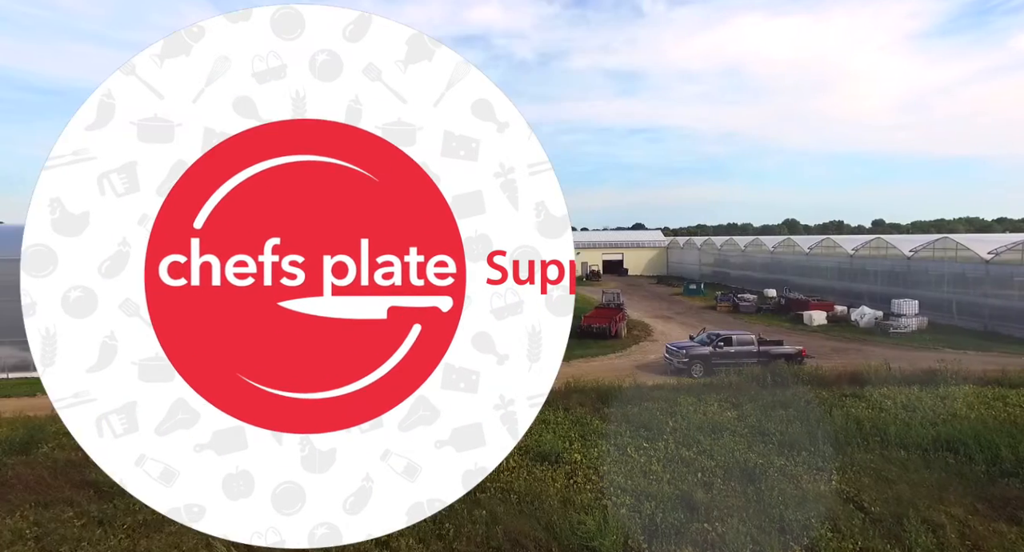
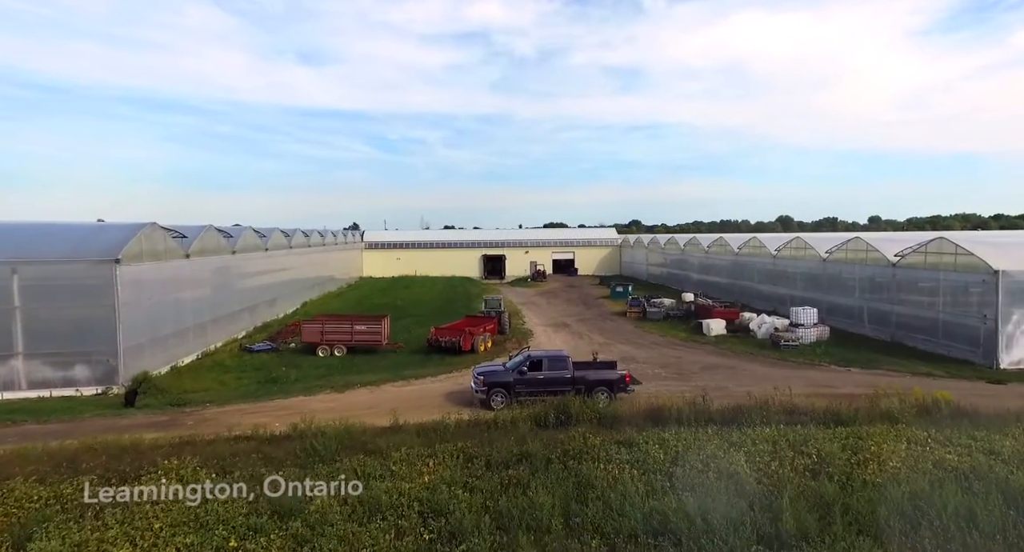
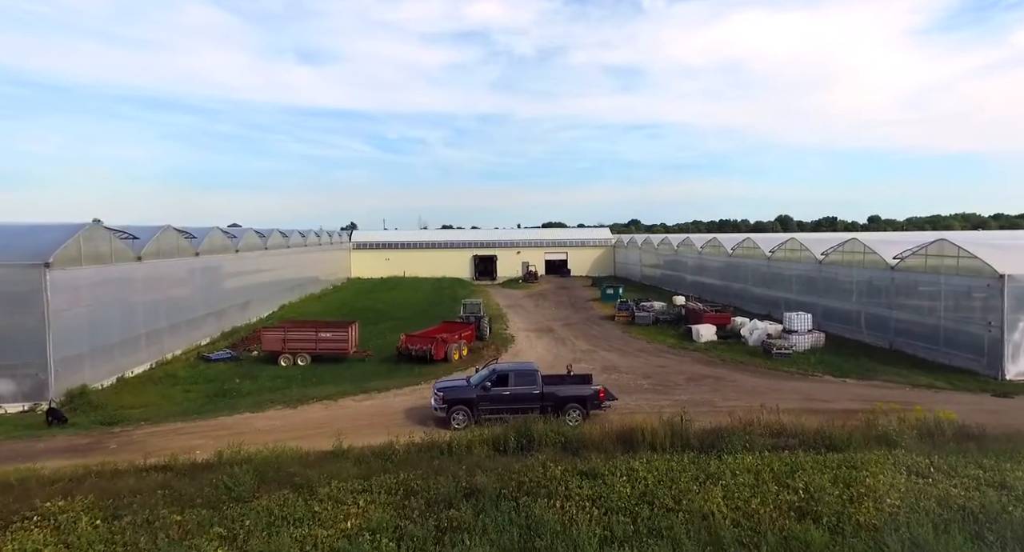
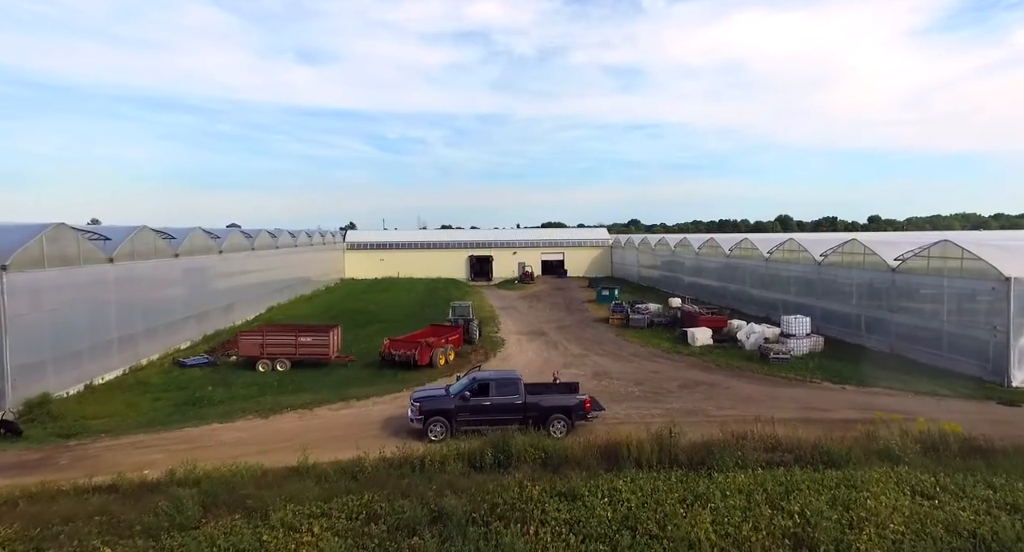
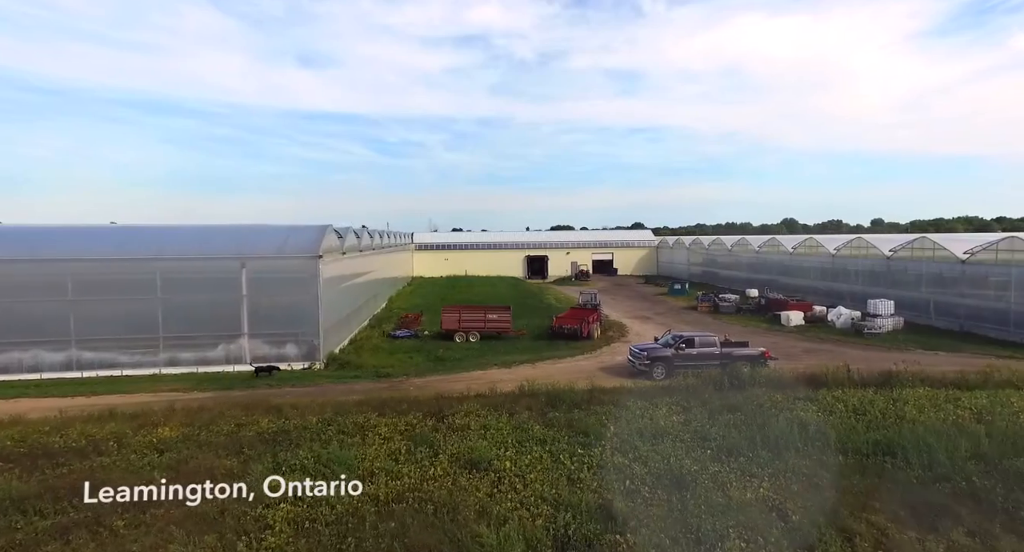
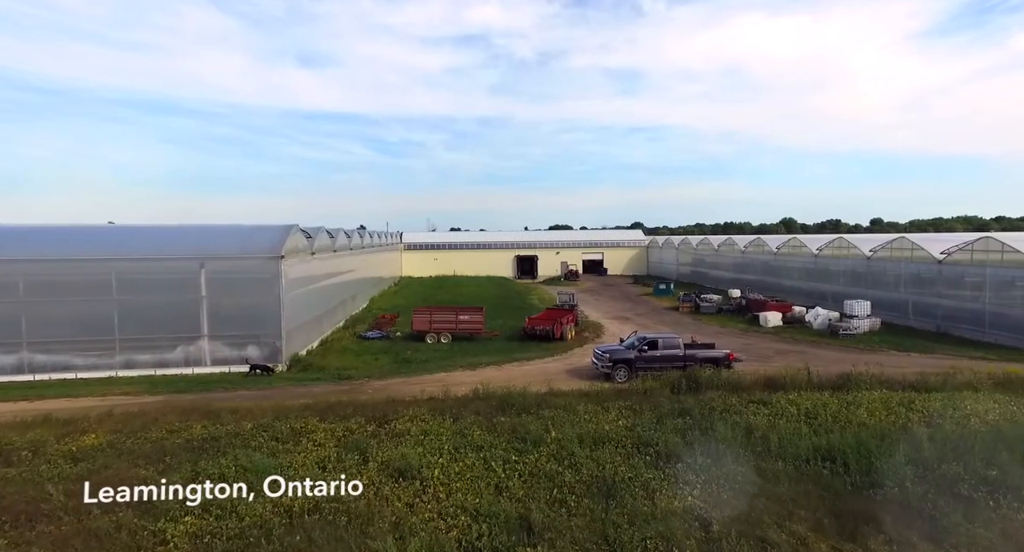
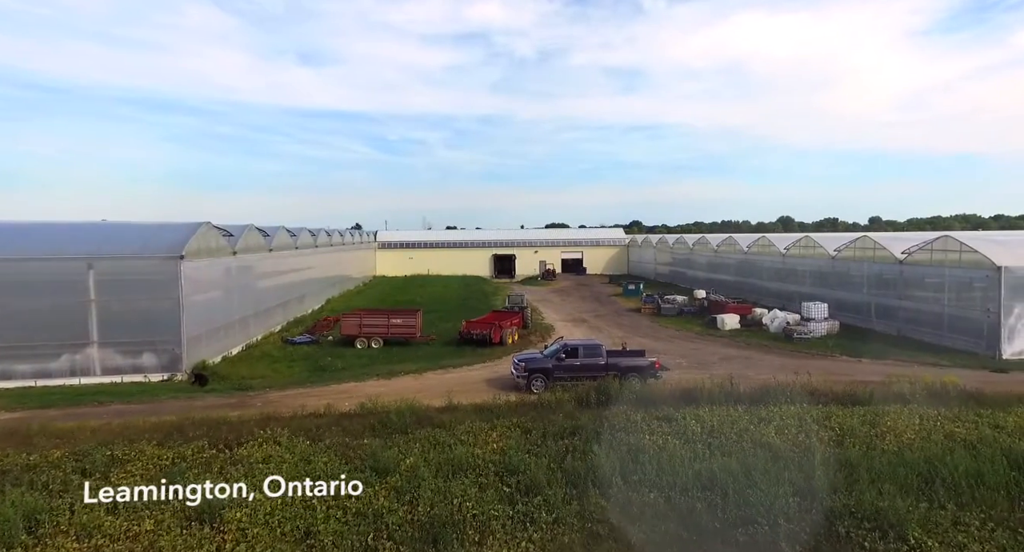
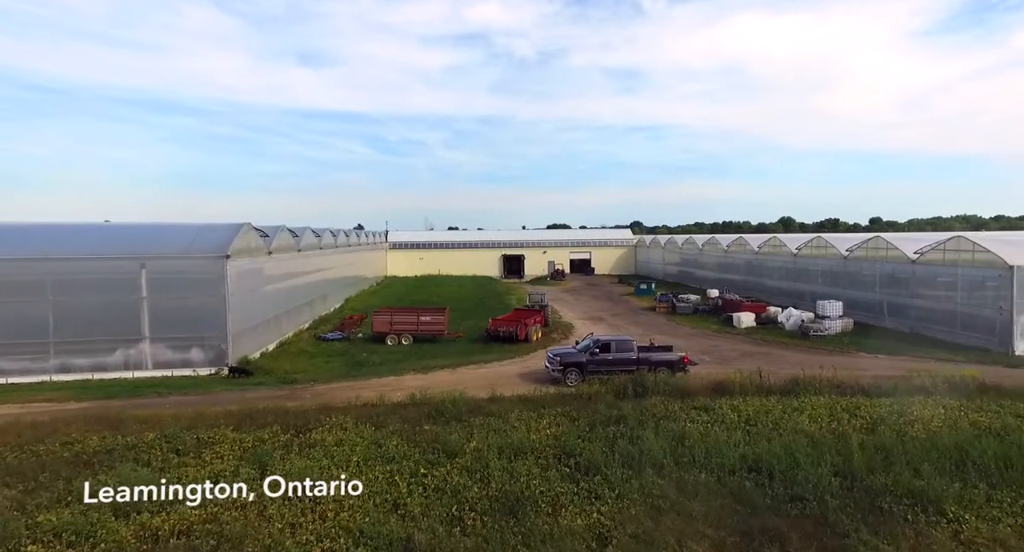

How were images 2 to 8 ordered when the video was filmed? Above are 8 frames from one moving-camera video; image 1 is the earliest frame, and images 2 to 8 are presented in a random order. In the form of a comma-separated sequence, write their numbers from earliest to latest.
5, 6, 8, 7, 2, 3, 4
